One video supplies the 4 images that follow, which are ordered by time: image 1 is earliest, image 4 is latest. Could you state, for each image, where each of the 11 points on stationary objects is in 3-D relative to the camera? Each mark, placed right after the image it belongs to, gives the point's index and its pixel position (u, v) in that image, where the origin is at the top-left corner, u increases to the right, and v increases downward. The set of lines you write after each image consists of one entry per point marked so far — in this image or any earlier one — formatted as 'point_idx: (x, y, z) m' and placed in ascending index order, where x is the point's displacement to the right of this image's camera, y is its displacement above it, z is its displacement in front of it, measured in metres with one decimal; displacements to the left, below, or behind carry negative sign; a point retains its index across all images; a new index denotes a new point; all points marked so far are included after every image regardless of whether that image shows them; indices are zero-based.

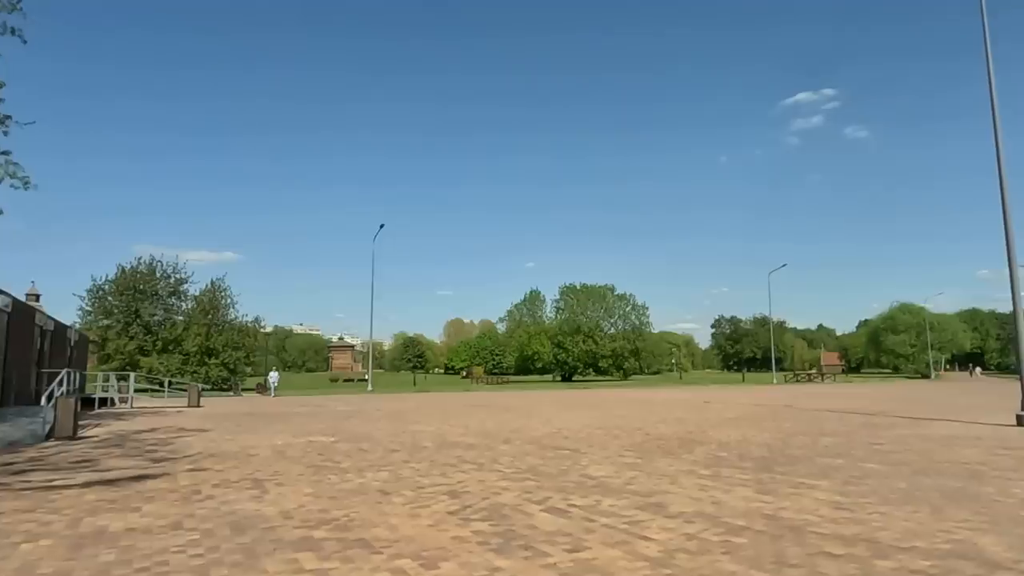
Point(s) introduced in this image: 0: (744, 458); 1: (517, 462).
0: (+4.0, -2.9, +12.7) m
1: (+0.1, -2.9, +12.3) m
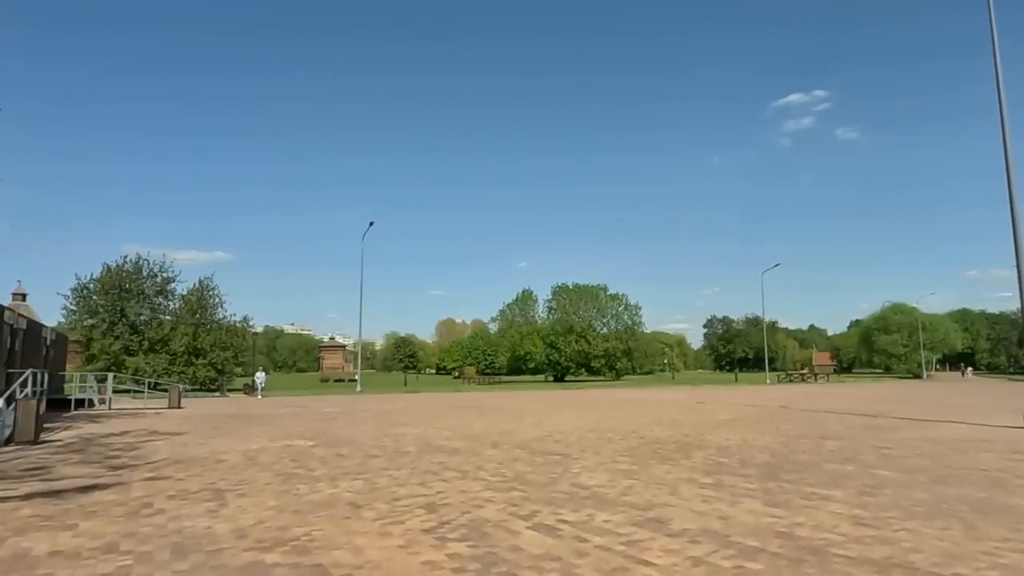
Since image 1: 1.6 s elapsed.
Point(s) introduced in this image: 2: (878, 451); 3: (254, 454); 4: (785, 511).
0: (+3.8, -2.8, +11.9) m
1: (-0.1, -2.8, +11.4) m
2: (+6.8, -3.0, +13.8) m
3: (-4.9, -3.1, +14.0) m
4: (+2.9, -2.3, +7.8) m
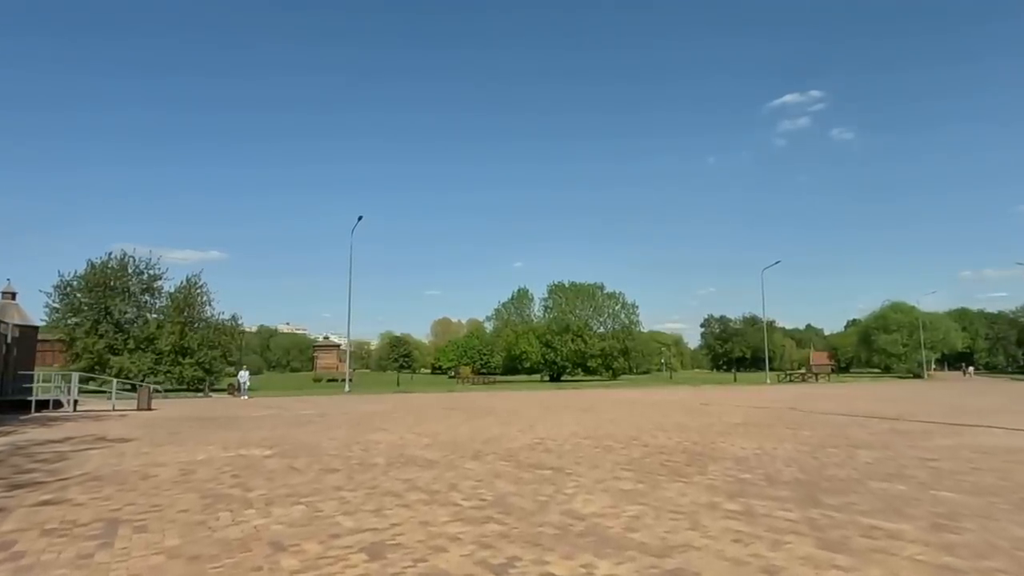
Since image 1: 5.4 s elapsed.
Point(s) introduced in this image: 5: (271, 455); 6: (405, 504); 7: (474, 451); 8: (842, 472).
0: (+3.5, -2.6, +9.9) m
1: (-0.4, -2.6, +9.4) m
2: (+6.5, -2.8, +11.8) m
3: (-5.1, -2.9, +11.9) m
4: (+2.6, -2.1, +5.8) m
5: (-4.4, -3.1, +13.8) m
6: (-1.2, -2.5, +8.5) m
7: (-0.7, -3.1, +14.0) m
8: (+4.8, -2.7, +10.8) m
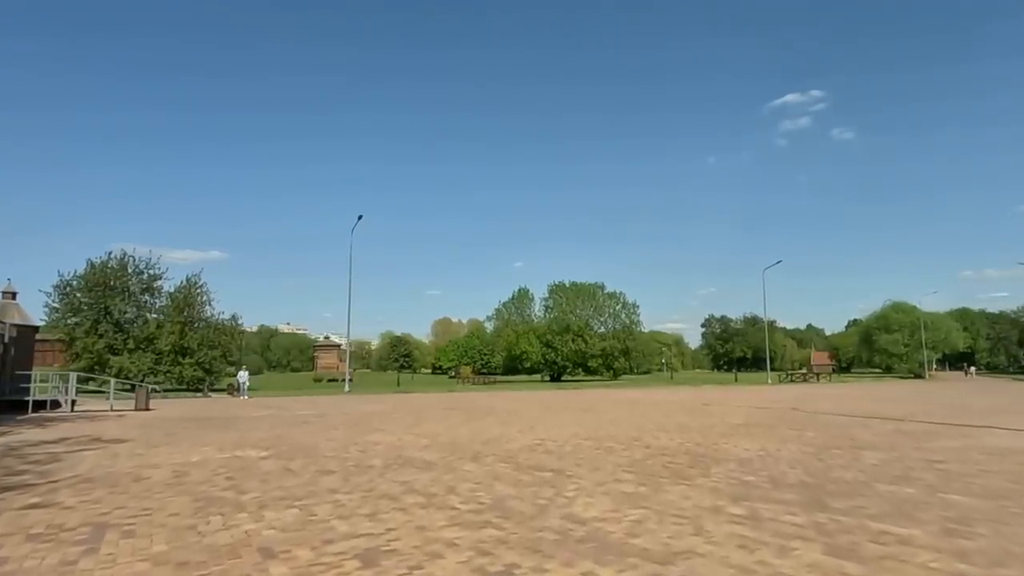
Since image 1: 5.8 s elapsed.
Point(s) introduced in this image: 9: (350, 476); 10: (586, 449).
0: (+3.5, -2.6, +9.7) m
1: (-0.4, -2.5, +9.2) m
2: (+6.5, -2.8, +11.6) m
3: (-5.1, -2.9, +11.7) m
4: (+2.6, -2.1, +5.6) m
5: (-4.5, -3.1, +13.6) m
6: (-1.2, -2.4, +8.3) m
7: (-0.7, -3.0, +13.8) m
8: (+4.8, -2.6, +10.6) m
9: (-2.4, -2.8, +10.9) m
10: (+1.4, -3.0, +13.9) m
